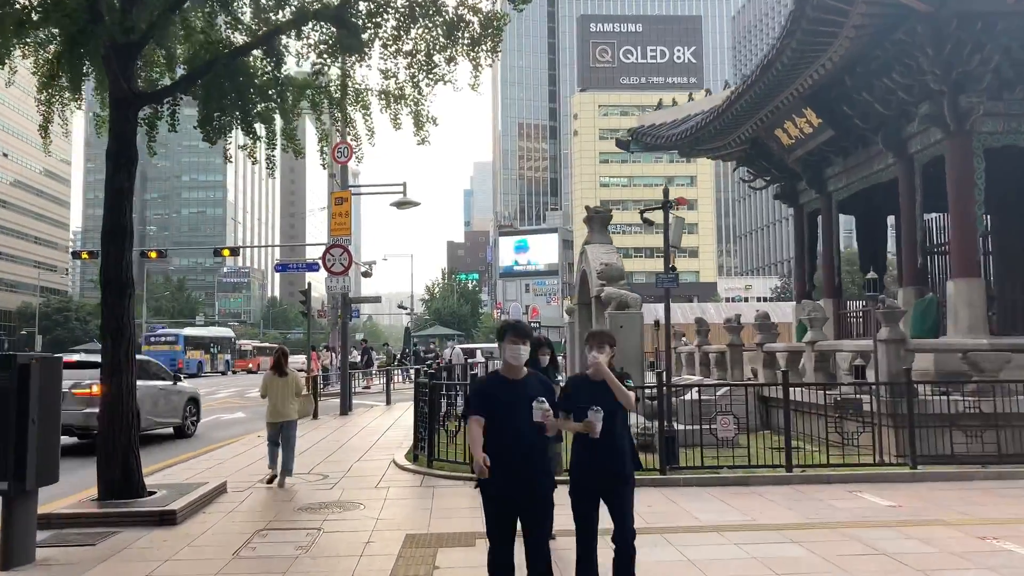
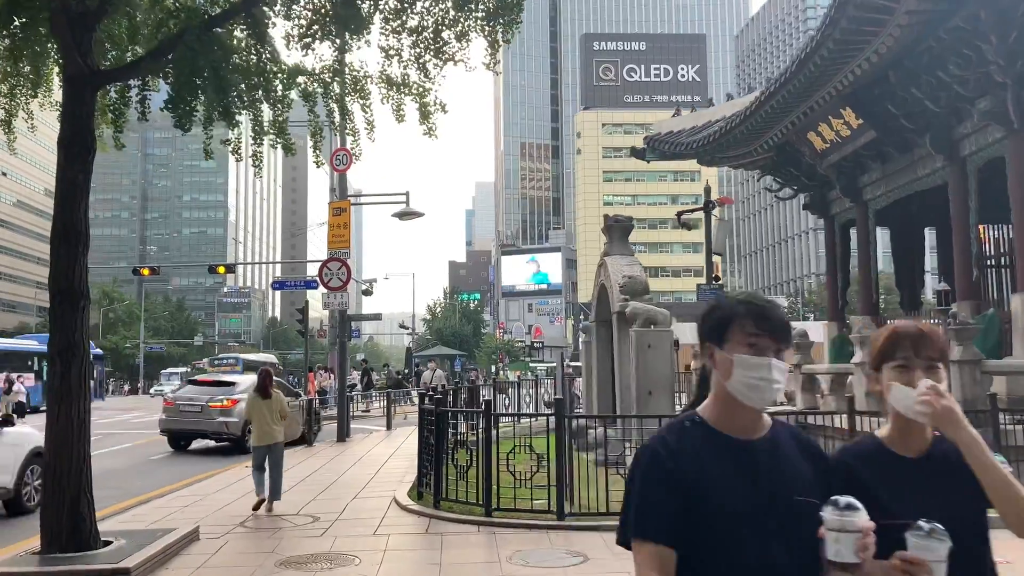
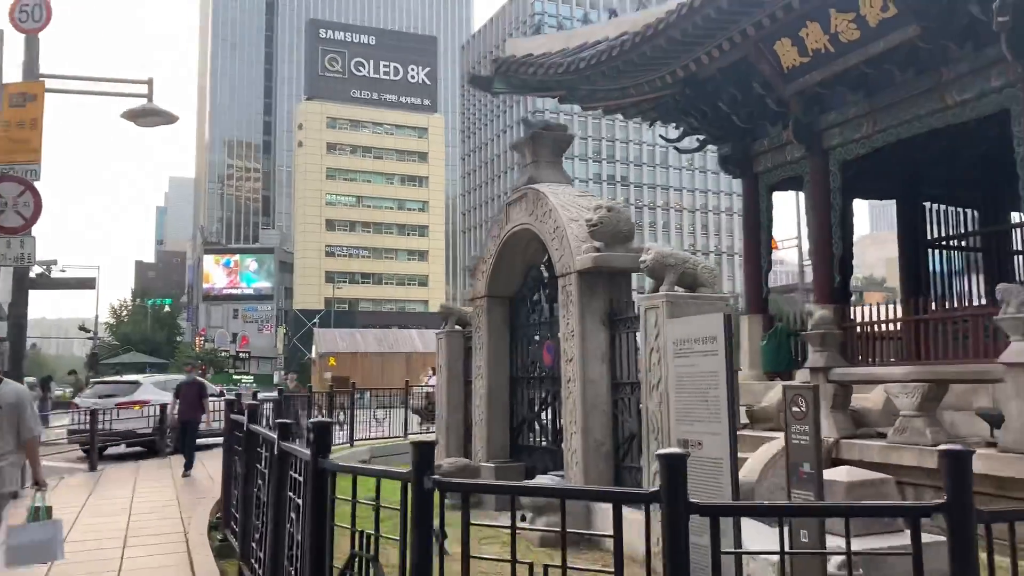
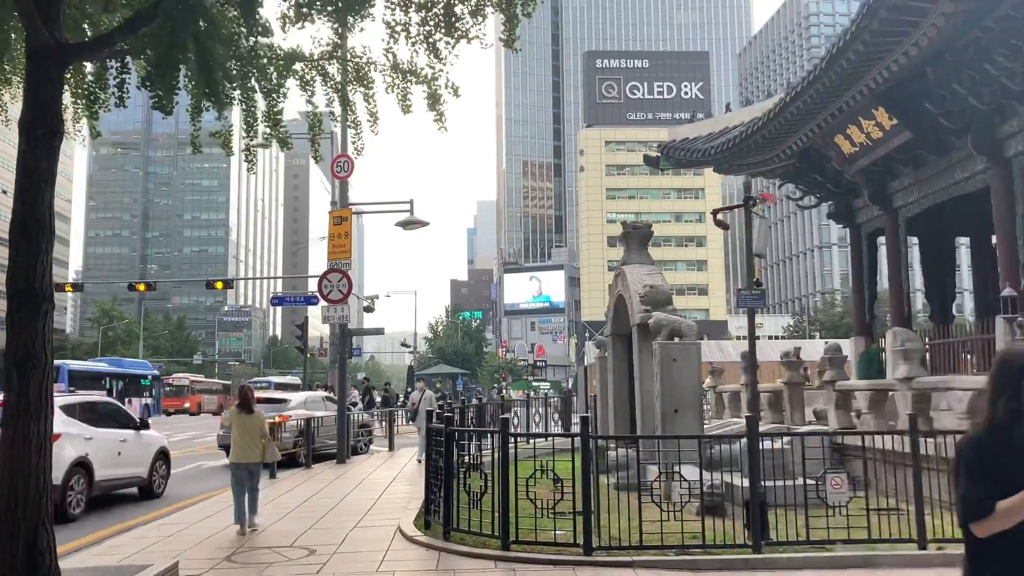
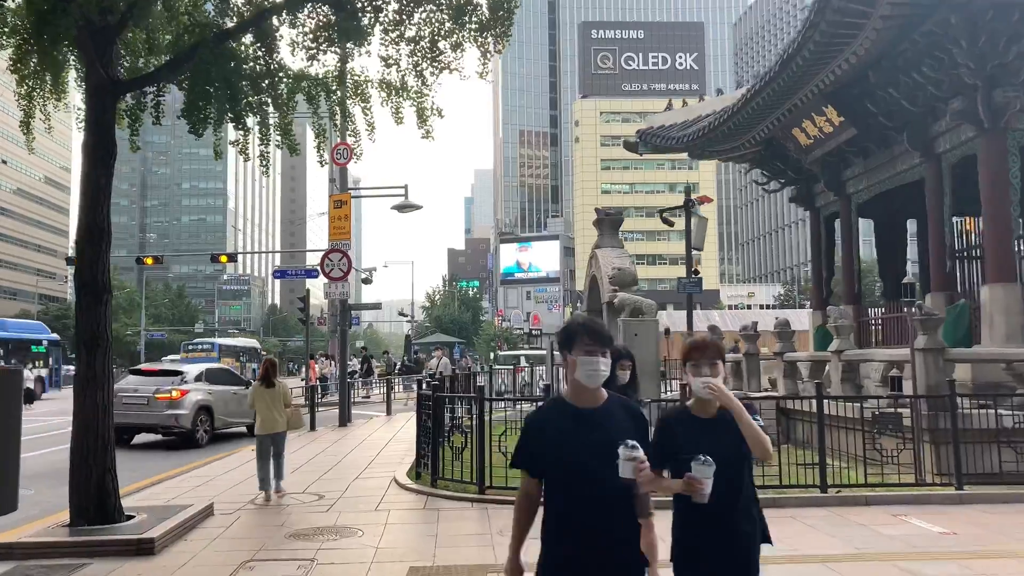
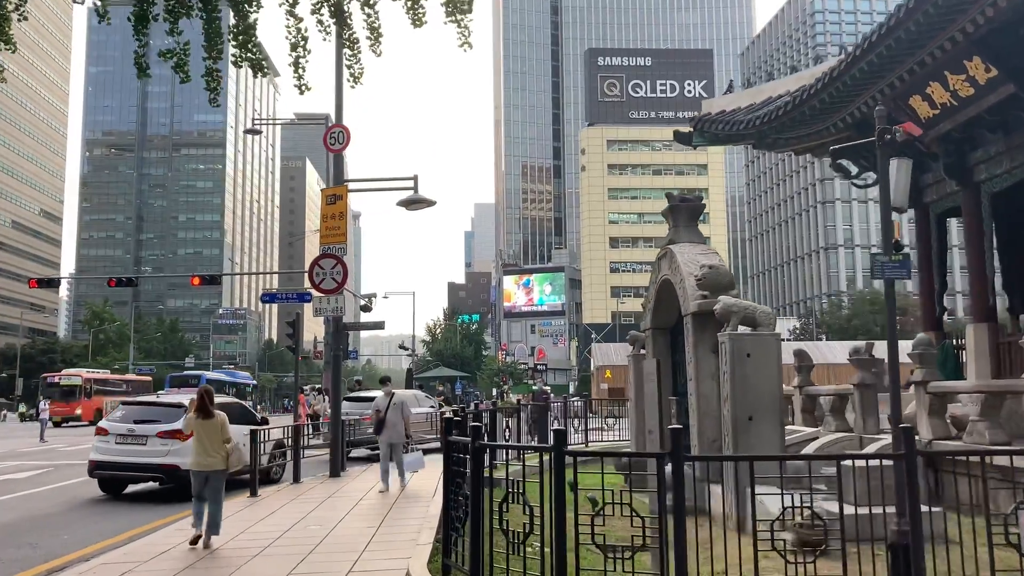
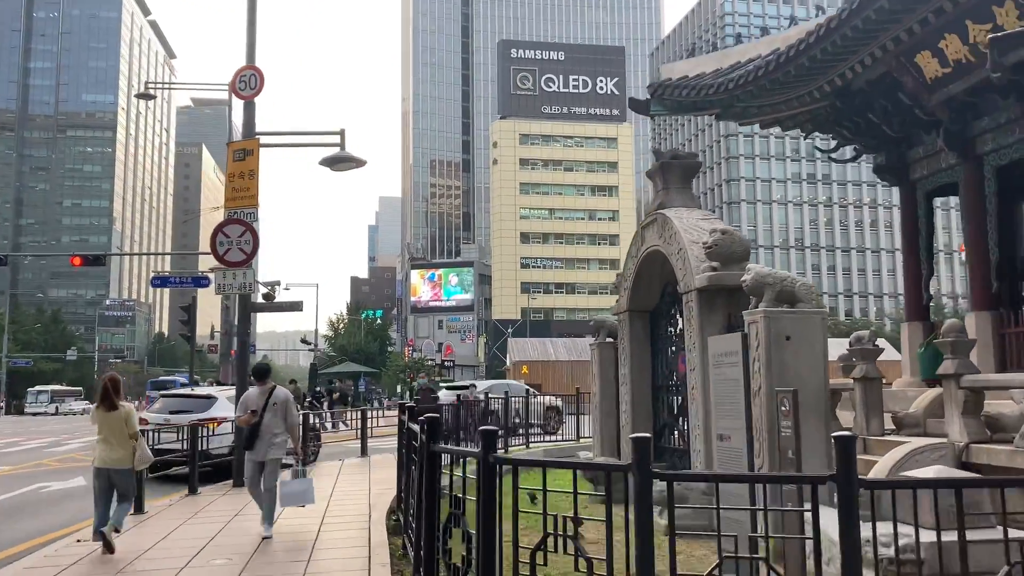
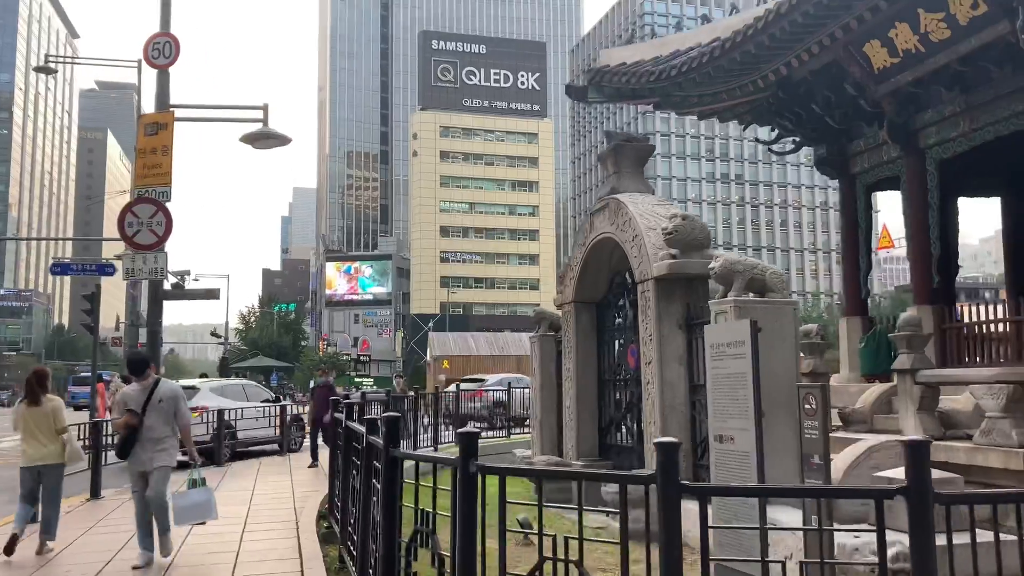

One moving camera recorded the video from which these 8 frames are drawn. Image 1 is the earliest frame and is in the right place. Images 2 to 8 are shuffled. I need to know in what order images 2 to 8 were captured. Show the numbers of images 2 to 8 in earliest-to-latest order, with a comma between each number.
5, 2, 4, 6, 7, 8, 3
